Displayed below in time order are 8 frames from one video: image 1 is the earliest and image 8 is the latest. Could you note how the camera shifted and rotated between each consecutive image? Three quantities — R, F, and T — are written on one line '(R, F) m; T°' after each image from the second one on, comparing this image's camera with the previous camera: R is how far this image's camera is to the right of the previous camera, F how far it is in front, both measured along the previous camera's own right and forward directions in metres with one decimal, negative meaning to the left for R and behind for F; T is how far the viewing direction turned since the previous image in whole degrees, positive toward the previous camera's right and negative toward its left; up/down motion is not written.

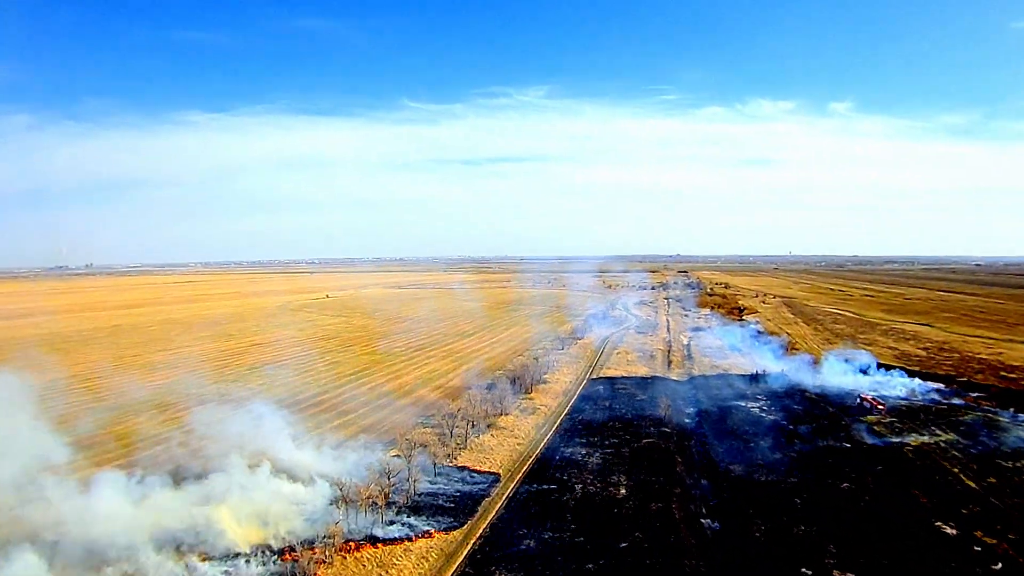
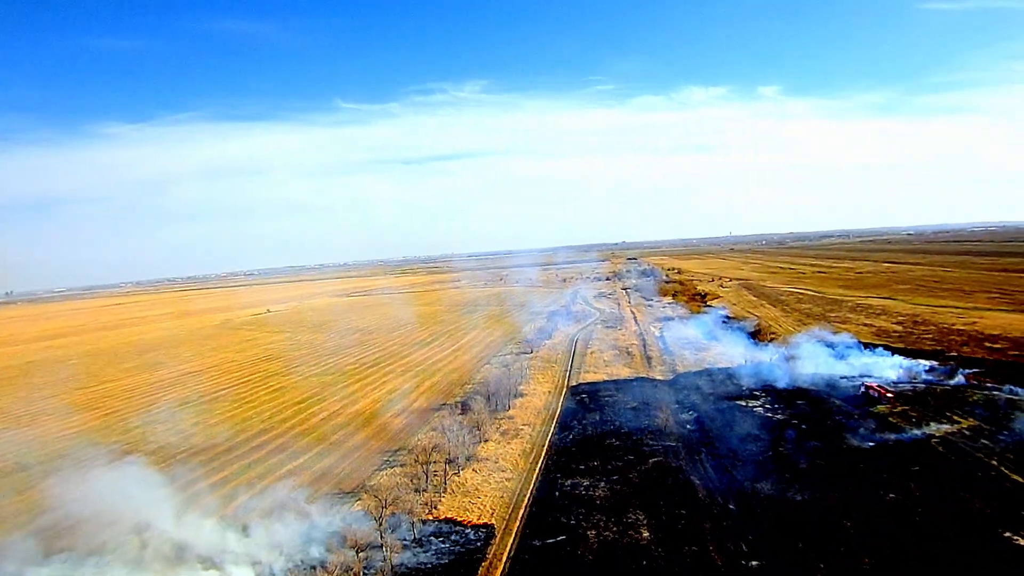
(-0.6, +2.7) m; +5°
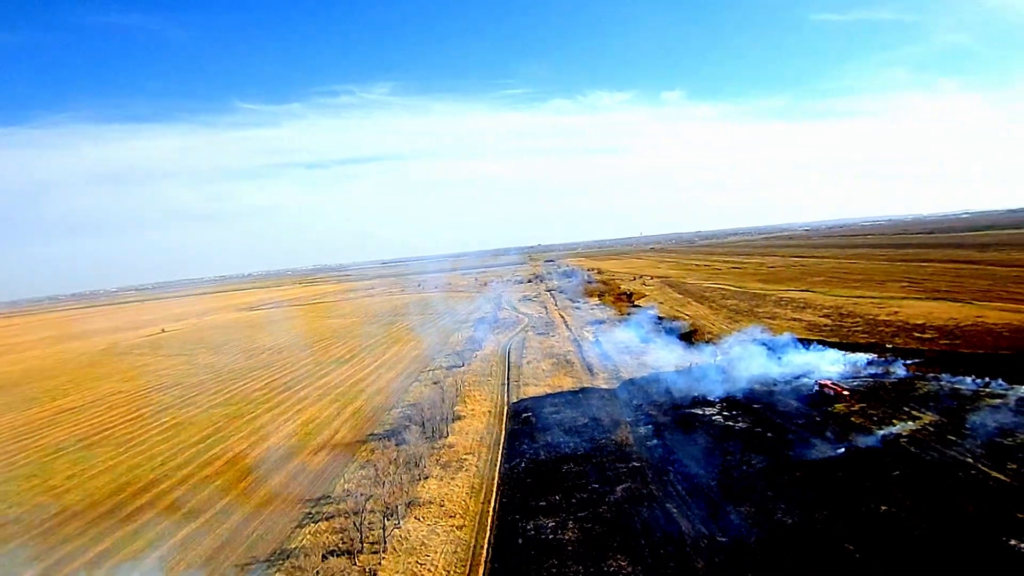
(-0.5, +2.2) m; +8°
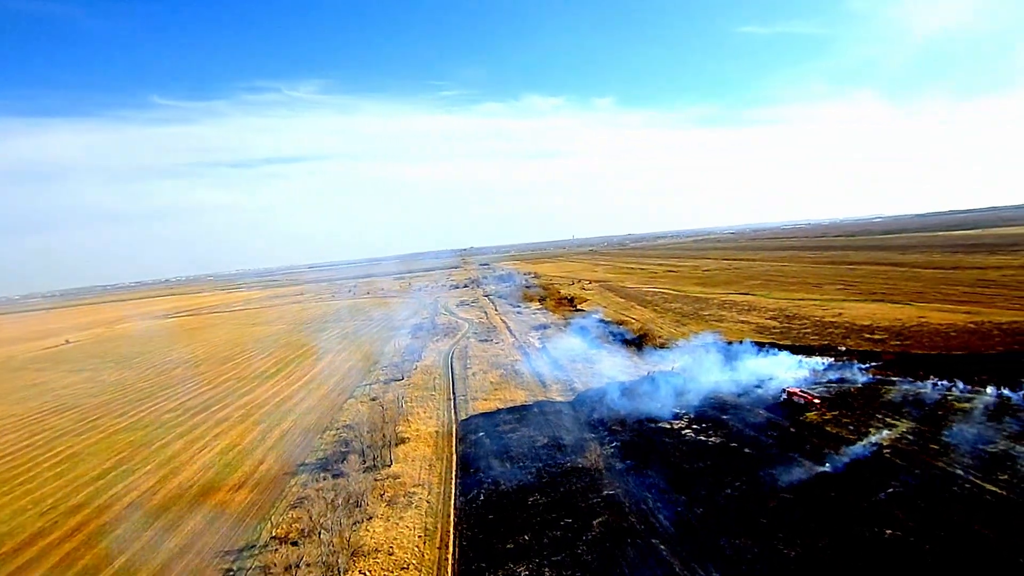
(-0.5, +1.9) m; +6°
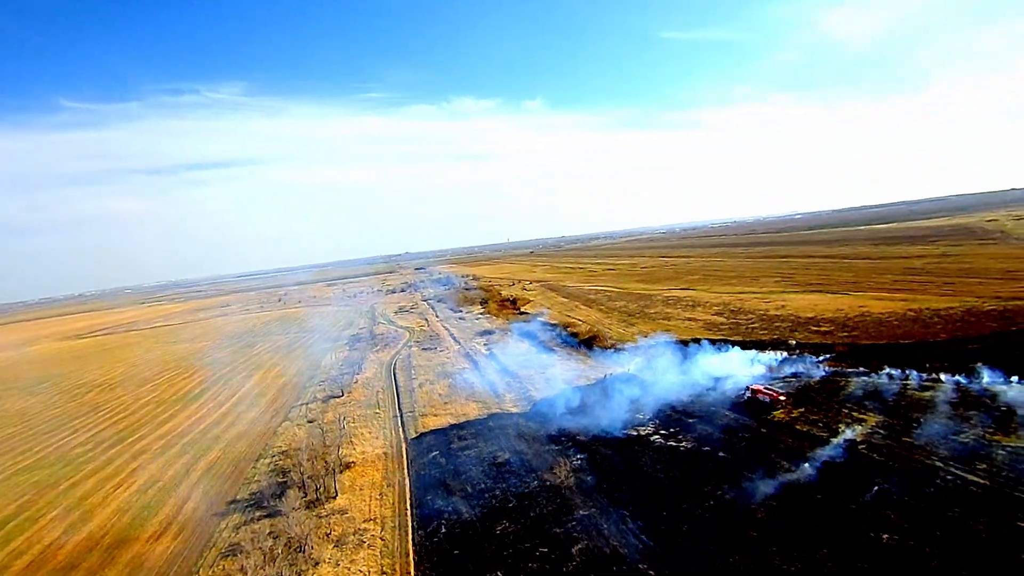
(-0.4, +1.3) m; +6°
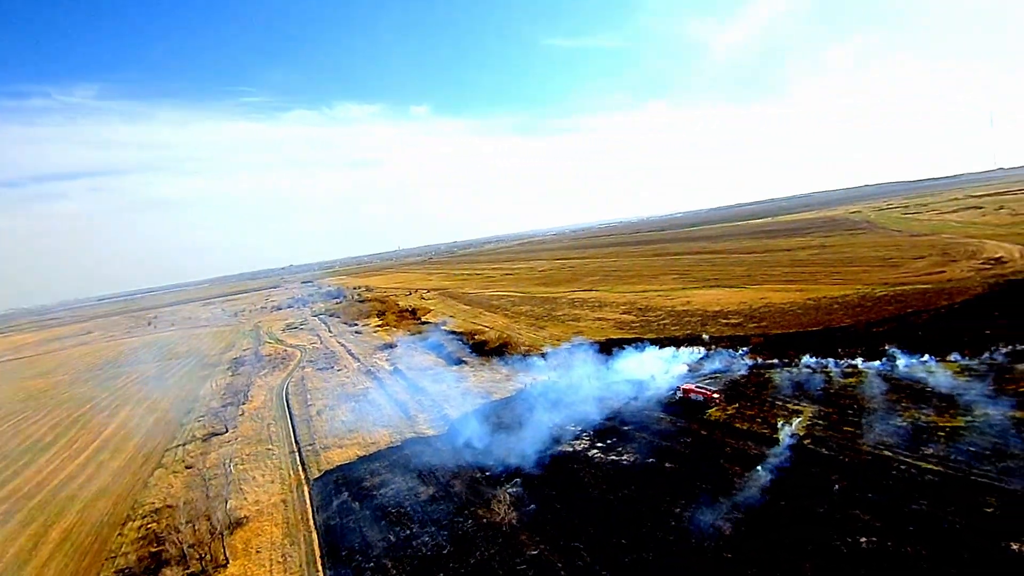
(-0.5, +1.8) m; +10°
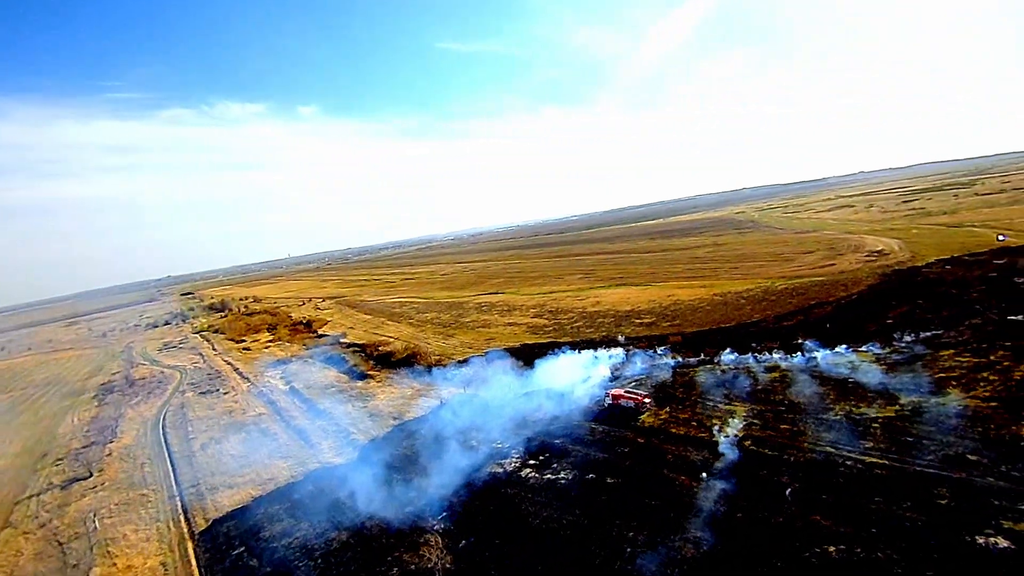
(-0.4, +1.5) m; +9°
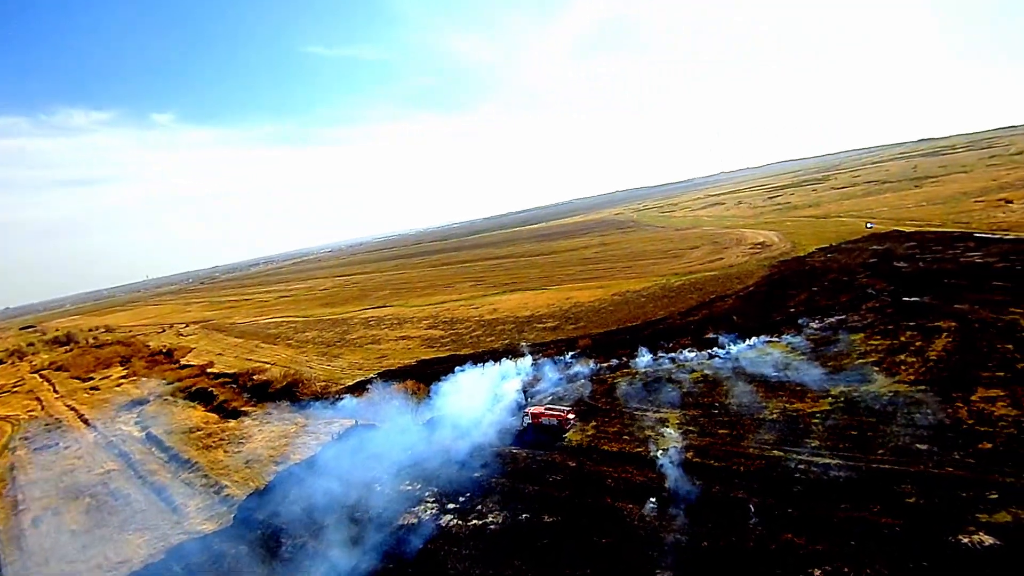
(-0.4, +1.9) m; +11°
